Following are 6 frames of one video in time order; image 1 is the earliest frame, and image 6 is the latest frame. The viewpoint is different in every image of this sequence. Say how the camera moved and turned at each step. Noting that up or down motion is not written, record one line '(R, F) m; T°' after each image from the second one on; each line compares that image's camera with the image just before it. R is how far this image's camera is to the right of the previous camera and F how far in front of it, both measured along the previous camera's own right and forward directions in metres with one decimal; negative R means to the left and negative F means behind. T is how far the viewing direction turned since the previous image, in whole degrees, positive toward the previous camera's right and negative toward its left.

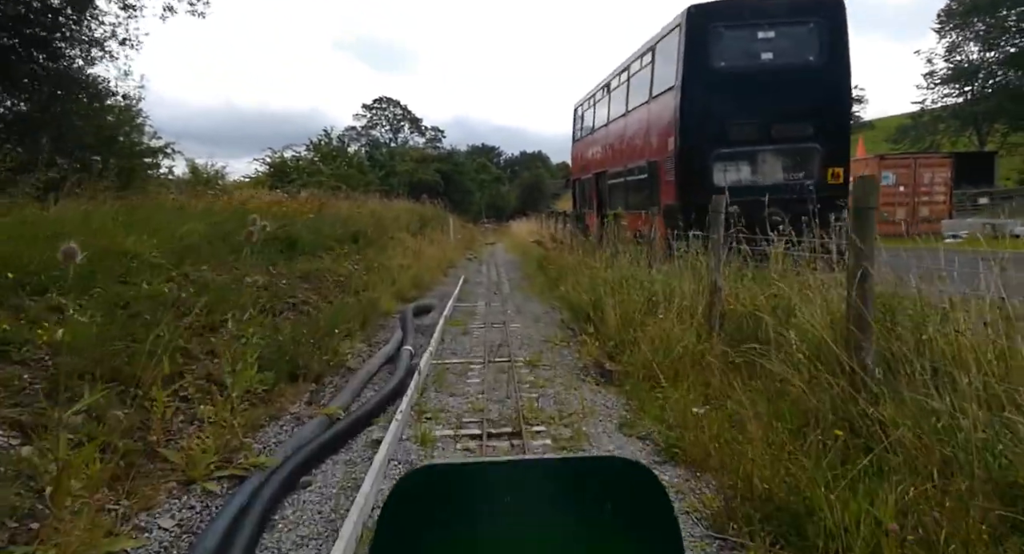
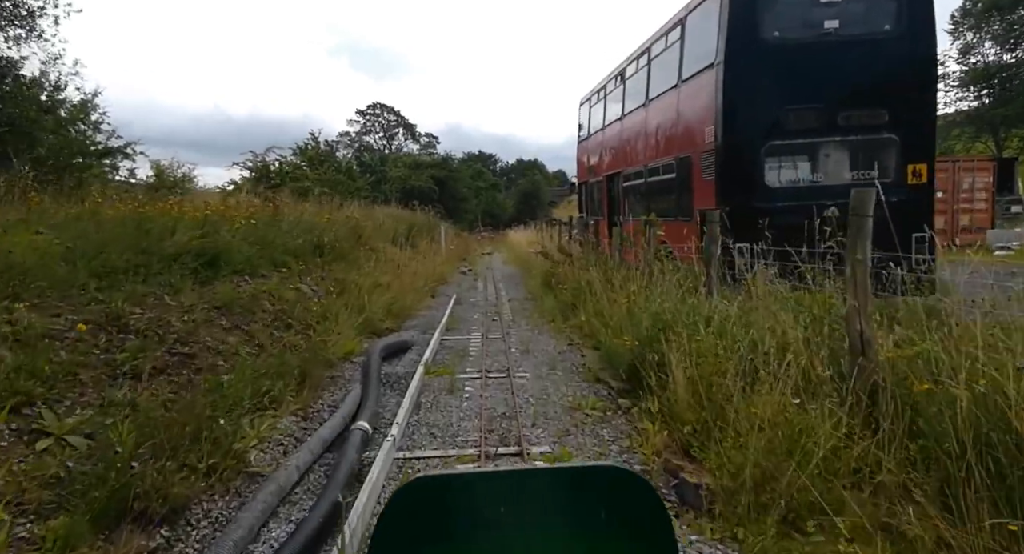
(-0.1, +2.9) m; 0°
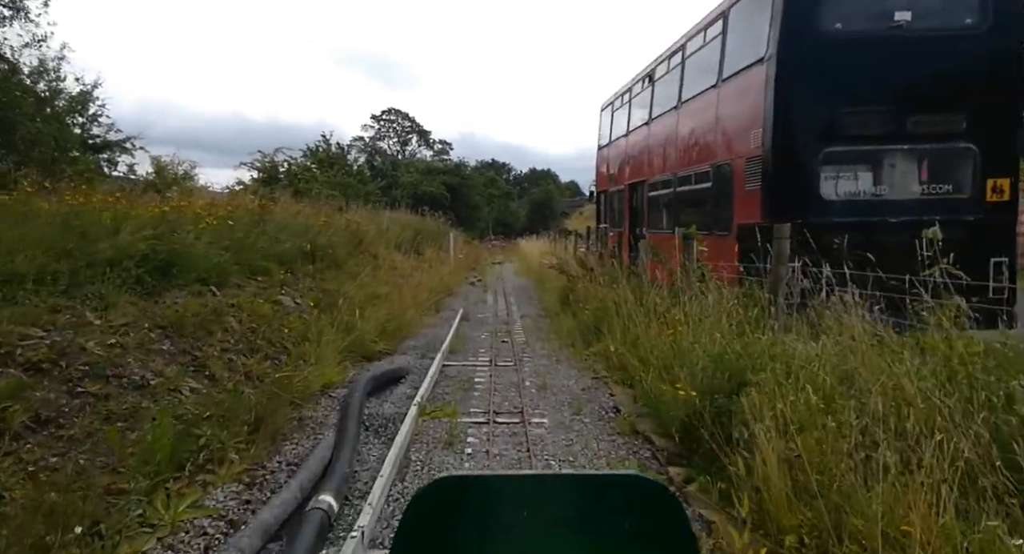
(-0.1, +1.5) m; -1°
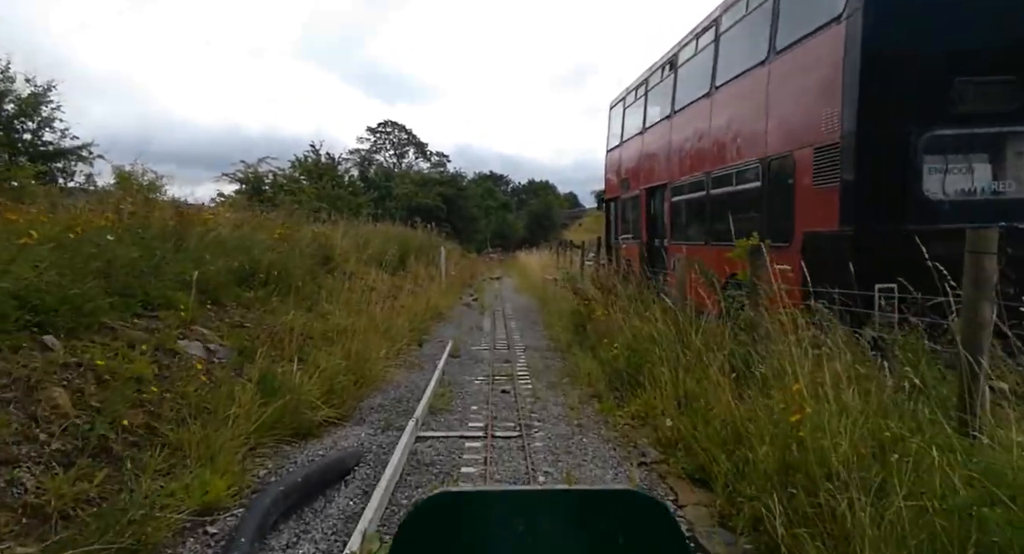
(0.0, +2.6) m; 0°
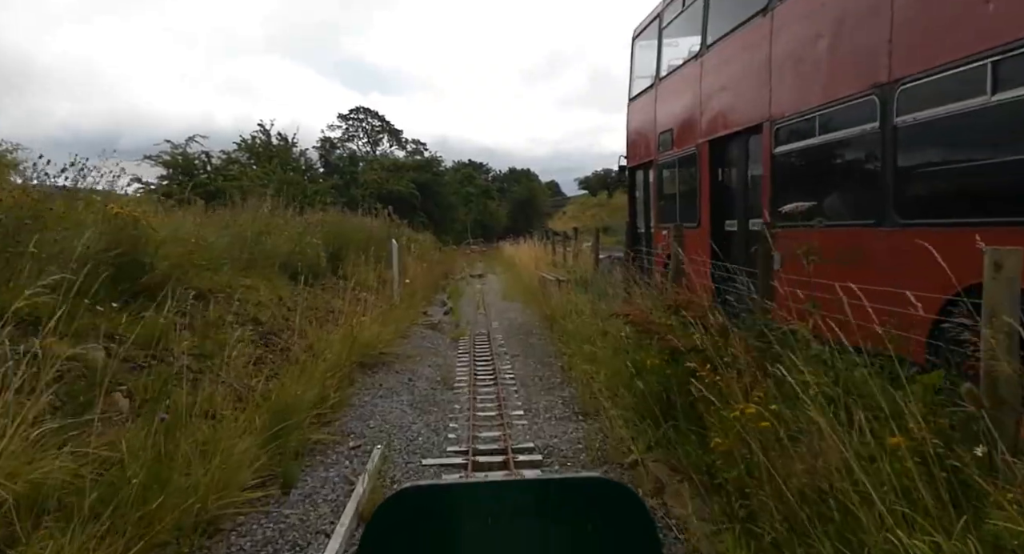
(-0.1, +6.3) m; +2°
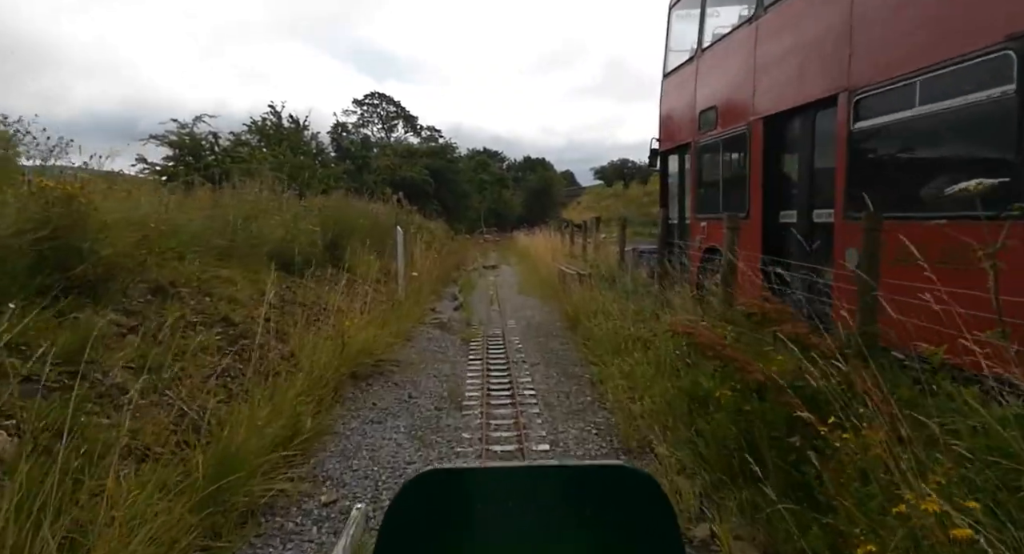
(-0.1, +1.4) m; -1°
